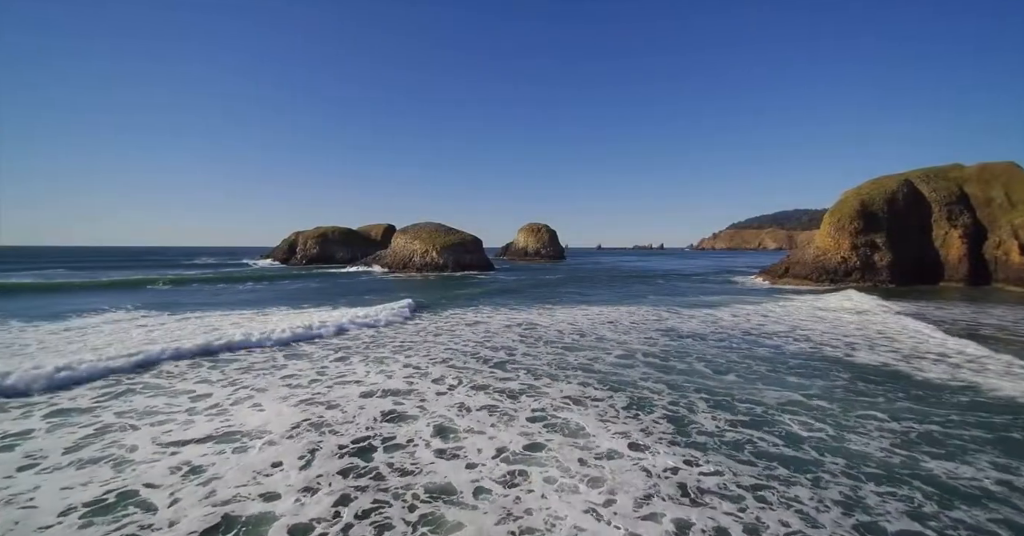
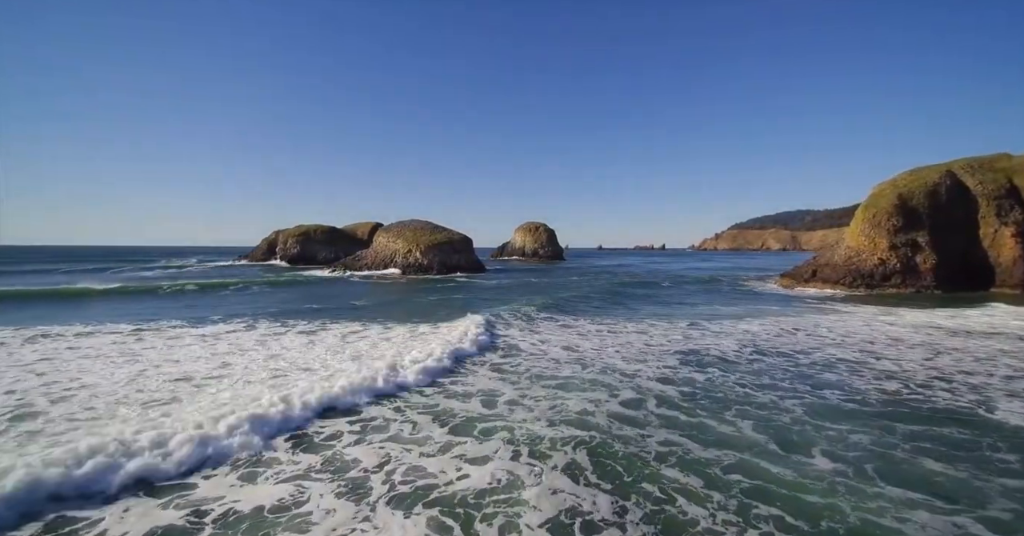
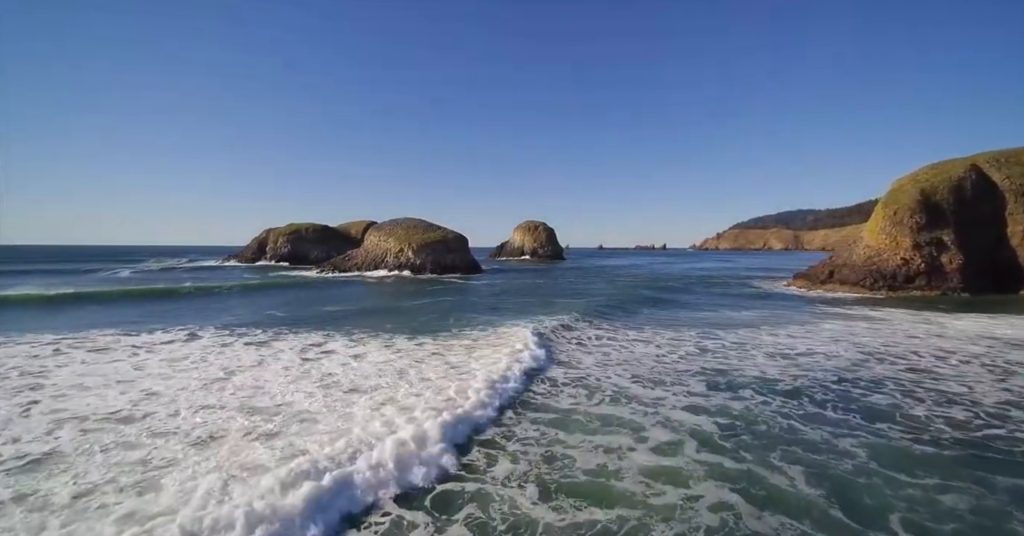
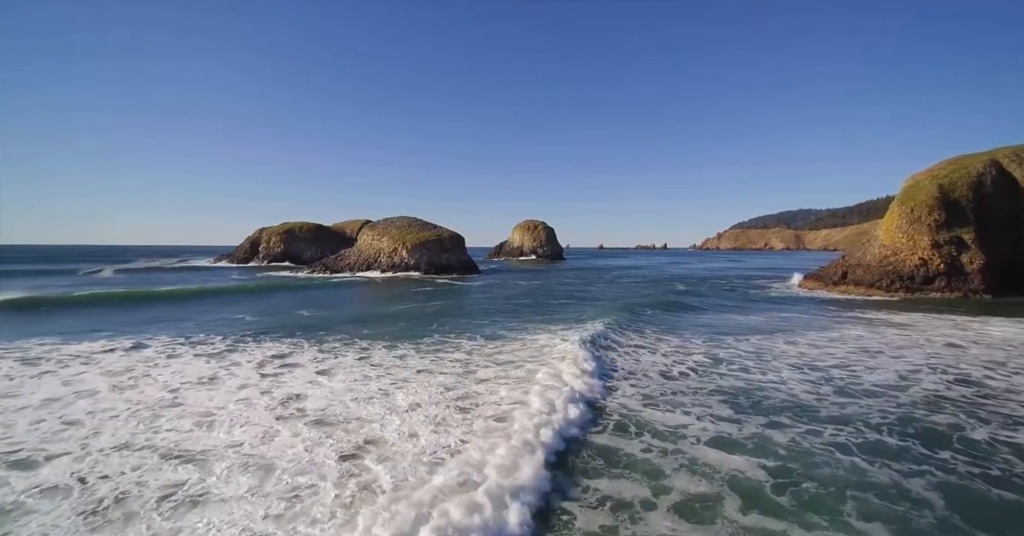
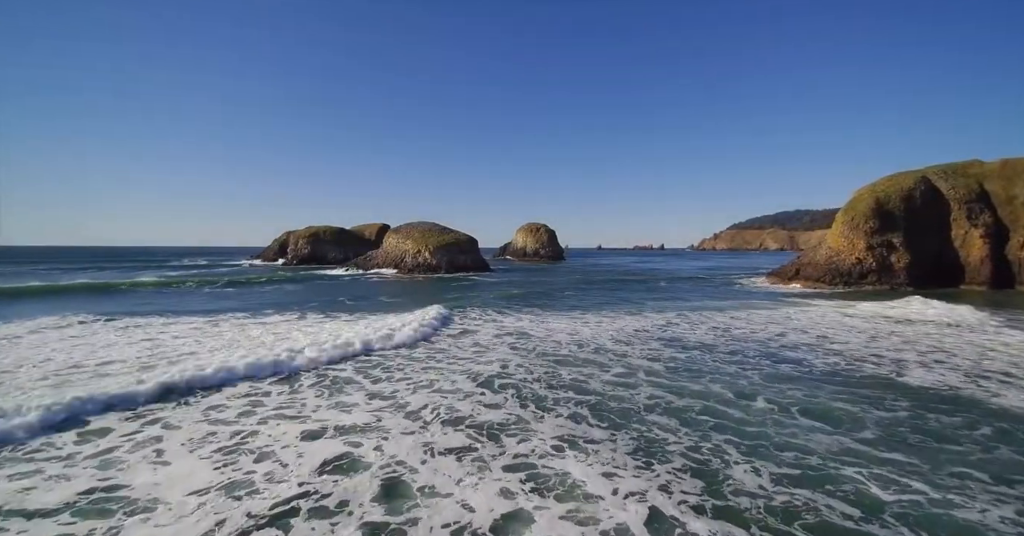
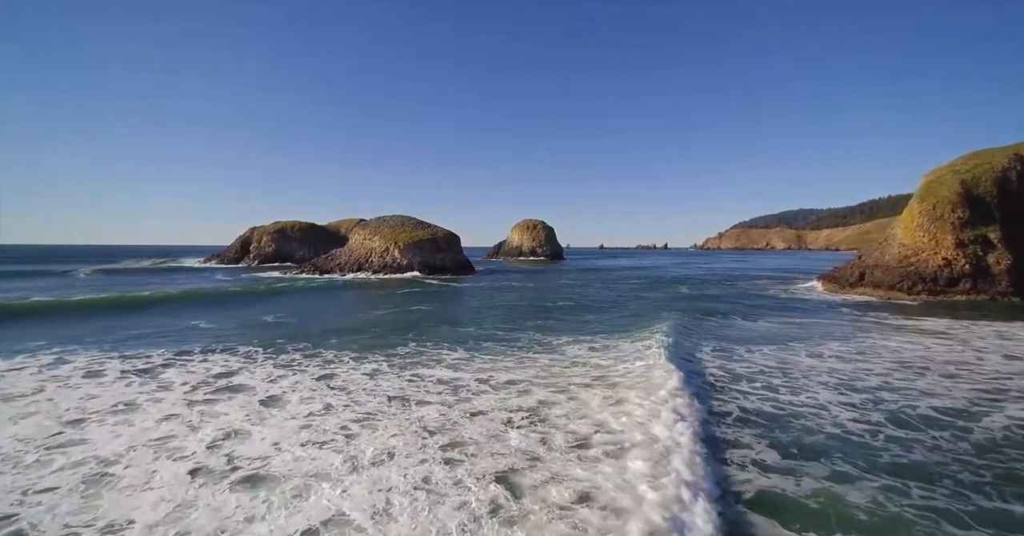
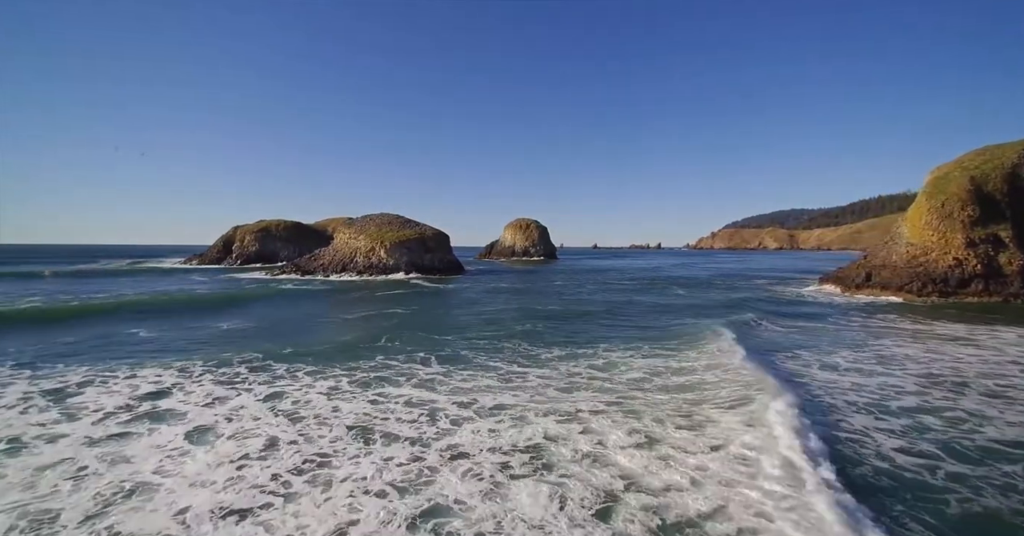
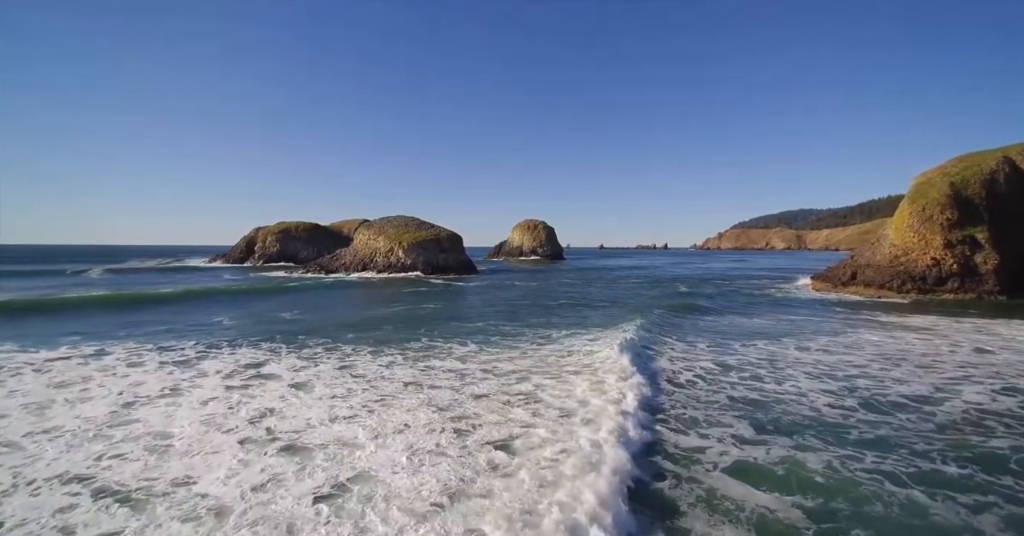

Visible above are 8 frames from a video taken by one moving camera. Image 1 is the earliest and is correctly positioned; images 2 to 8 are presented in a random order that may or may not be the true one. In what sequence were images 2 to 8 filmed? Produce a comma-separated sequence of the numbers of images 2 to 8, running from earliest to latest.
5, 2, 3, 4, 8, 6, 7
